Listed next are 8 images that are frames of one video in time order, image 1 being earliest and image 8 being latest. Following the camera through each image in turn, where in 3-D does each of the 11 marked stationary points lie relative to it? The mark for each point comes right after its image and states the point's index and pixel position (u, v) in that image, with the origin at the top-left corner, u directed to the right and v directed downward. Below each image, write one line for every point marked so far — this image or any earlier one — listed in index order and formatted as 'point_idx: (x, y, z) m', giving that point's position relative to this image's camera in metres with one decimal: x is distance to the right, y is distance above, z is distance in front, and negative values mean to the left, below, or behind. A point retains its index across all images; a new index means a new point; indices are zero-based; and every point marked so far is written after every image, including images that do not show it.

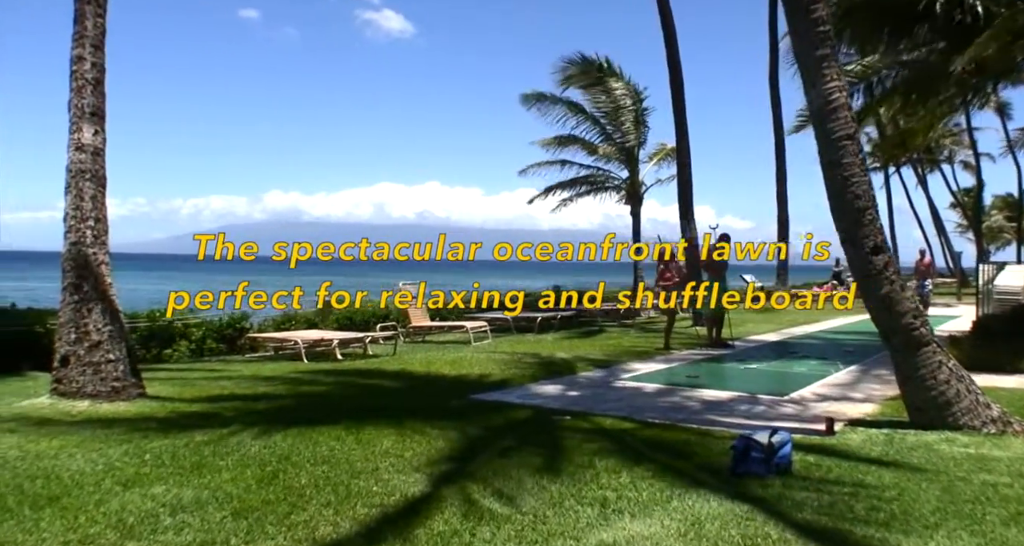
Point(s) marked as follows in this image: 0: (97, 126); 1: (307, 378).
0: (-4.6, +1.5, +9.3) m
1: (-3.0, -1.6, +12.5) m
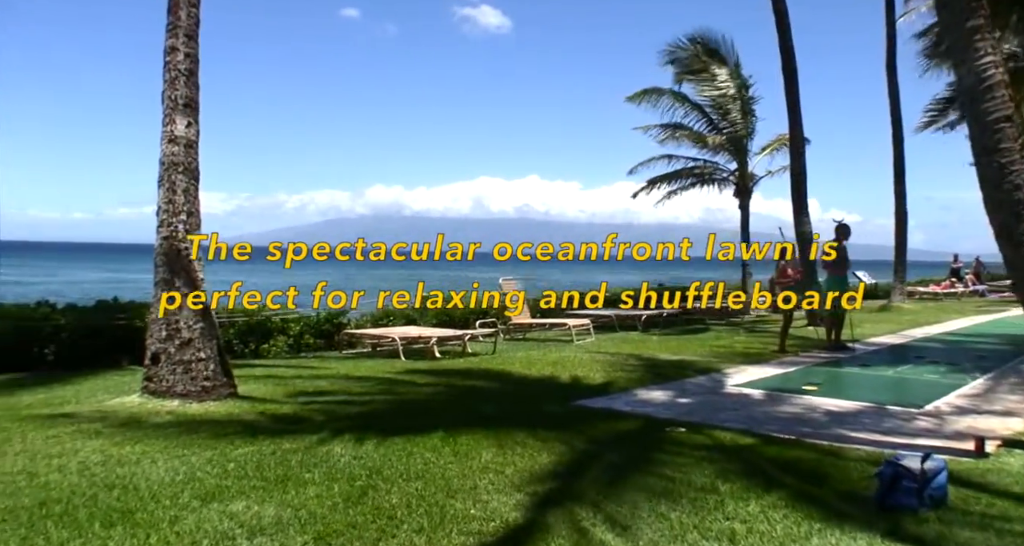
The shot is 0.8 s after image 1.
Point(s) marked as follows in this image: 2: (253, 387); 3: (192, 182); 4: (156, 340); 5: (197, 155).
0: (-3.5, +1.6, +9.0) m
1: (-1.5, -1.5, +12.0) m
2: (-3.0, -1.3, +9.9) m
3: (-3.3, +0.9, +8.8) m
4: (-3.5, -0.7, +8.3) m
5: (-3.3, +1.2, +9.0) m
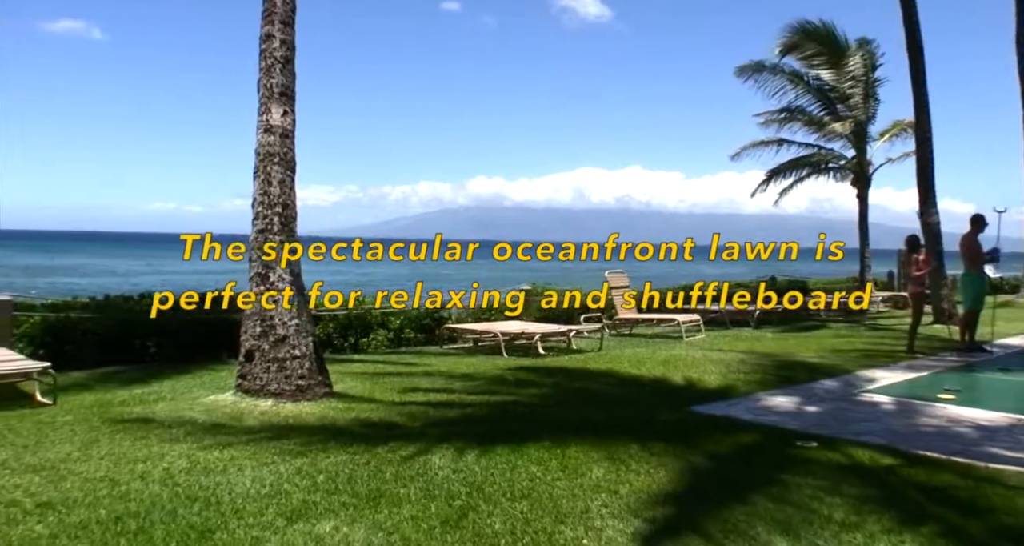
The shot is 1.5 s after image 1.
0: (-2.3, +1.7, +8.6) m
1: (-0.1, -1.4, +11.4) m
2: (-1.8, -1.3, +9.5) m
3: (-2.2, +1.0, +8.4) m
4: (-2.4, -0.6, +8.0) m
5: (-2.2, +1.3, +8.6) m
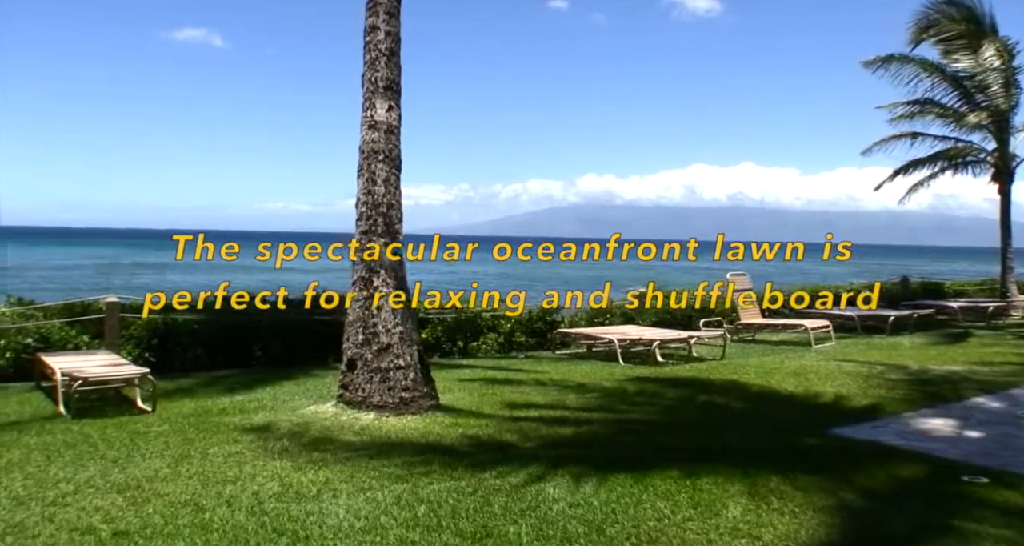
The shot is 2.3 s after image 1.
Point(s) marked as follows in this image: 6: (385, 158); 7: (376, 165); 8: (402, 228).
0: (-1.2, +1.6, +8.1) m
1: (+1.4, -1.5, +10.6) m
2: (-0.6, -1.3, +8.9) m
3: (-1.1, +0.9, +7.9) m
4: (-1.4, -0.6, +7.5) m
5: (-1.1, +1.2, +8.0) m
6: (-1.2, +1.1, +7.9) m
7: (-1.3, +1.0, +7.9) m
8: (-1.0, +0.4, +7.9) m
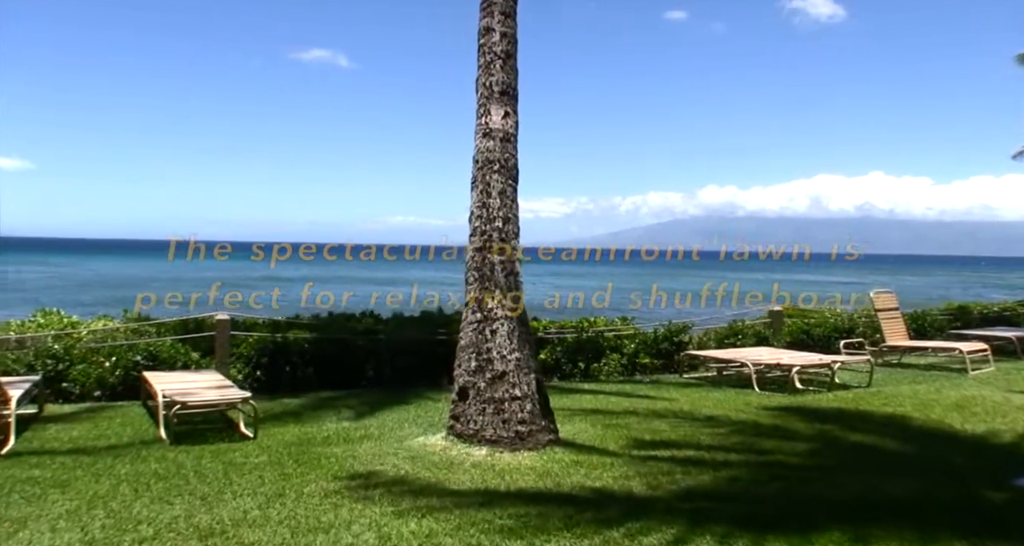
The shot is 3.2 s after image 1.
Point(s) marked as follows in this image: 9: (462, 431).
0: (0.0, +1.5, +7.4) m
1: (+2.8, -1.7, +9.5) m
2: (+0.6, -1.5, +8.1) m
3: (0.0, +0.8, +7.2) m
4: (-0.4, -0.8, +6.8) m
5: (0.0, +1.1, +7.3) m
6: (-0.1, +0.9, +7.2) m
7: (-0.2, +0.8, +7.2) m
8: (+0.1, +0.3, +7.2) m
9: (-0.4, -1.2, +6.7) m
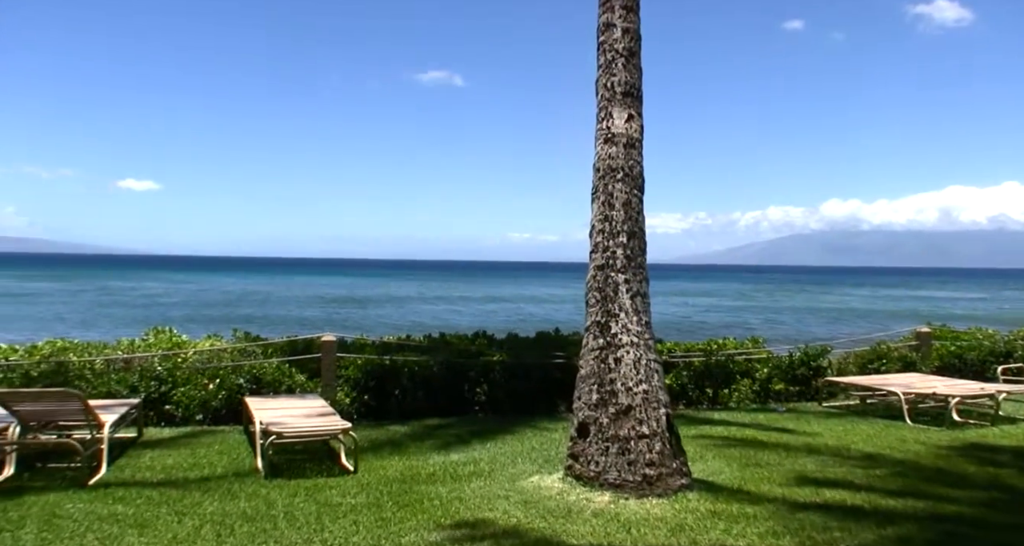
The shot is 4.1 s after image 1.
0: (+0.9, +1.3, +6.7) m
1: (+4.0, -1.9, +8.2) m
2: (+1.7, -1.6, +7.2) m
3: (+0.9, +0.6, +6.4) m
4: (+0.5, -0.9, +6.0) m
5: (+1.0, +0.9, +6.5) m
6: (+0.8, +0.8, +6.4) m
7: (+0.8, +0.7, +6.4) m
8: (+1.0, +0.1, +6.4) m
9: (+0.5, -1.4, +5.9) m
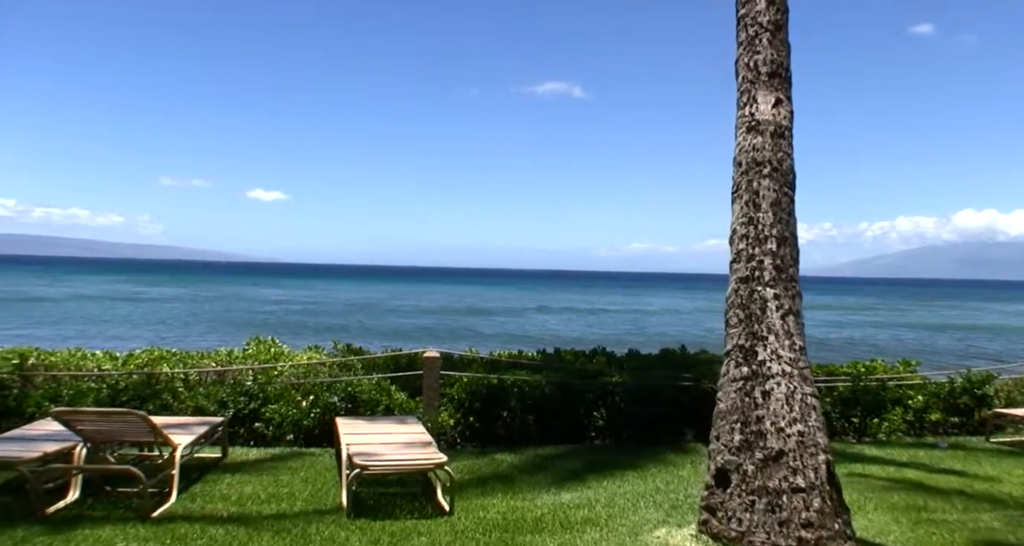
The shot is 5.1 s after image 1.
0: (+1.8, +1.2, +5.6) m
1: (+5.0, -2.0, +6.6) m
2: (+2.6, -1.7, +5.9) m
3: (+1.7, +0.5, +5.3) m
4: (+1.2, -1.0, +5.0) m
5: (+1.8, +0.8, +5.4) m
6: (+1.6, +0.7, +5.3) m
7: (+1.5, +0.6, +5.3) m
8: (+1.8, 0.0, +5.3) m
9: (+1.2, -1.5, +4.9) m
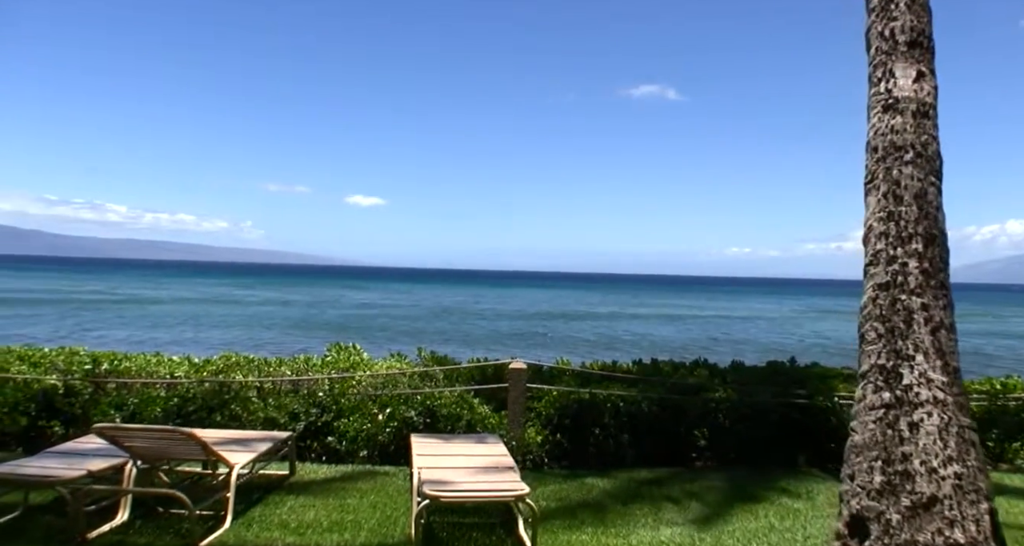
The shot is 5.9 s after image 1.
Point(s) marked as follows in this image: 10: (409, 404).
0: (+2.3, +1.2, +4.7) m
1: (+5.6, -2.0, +5.4) m
2: (+3.1, -1.8, +4.9) m
3: (+2.2, +0.5, +4.4) m
4: (+1.7, -1.0, +4.1) m
5: (+2.3, +0.8, +4.5) m
6: (+2.1, +0.6, +4.4) m
7: (+2.0, +0.6, +4.5) m
8: (+2.3, 0.0, +4.4) m
9: (+1.6, -1.5, +4.0) m
10: (-0.9, -1.1, +7.1) m
